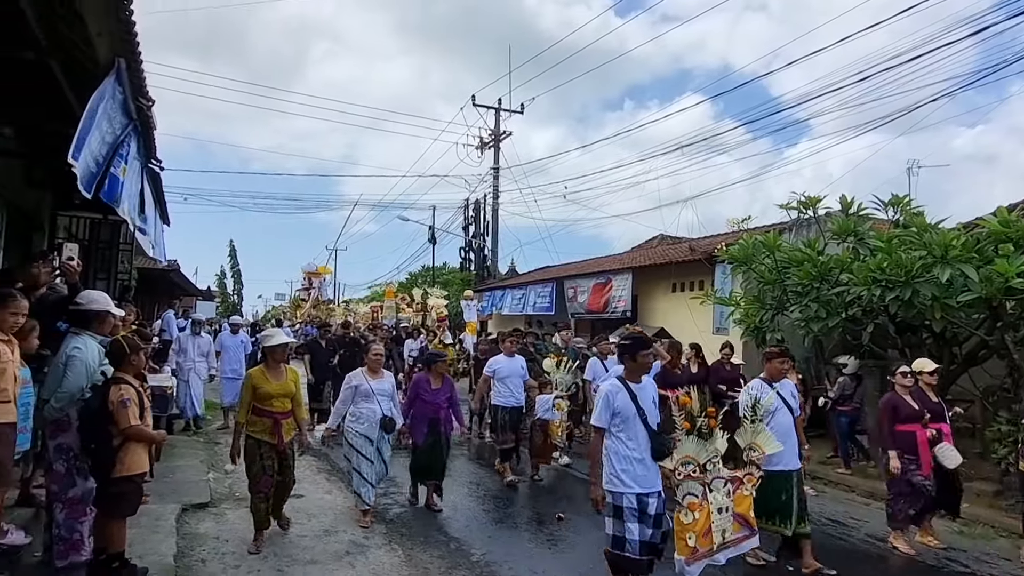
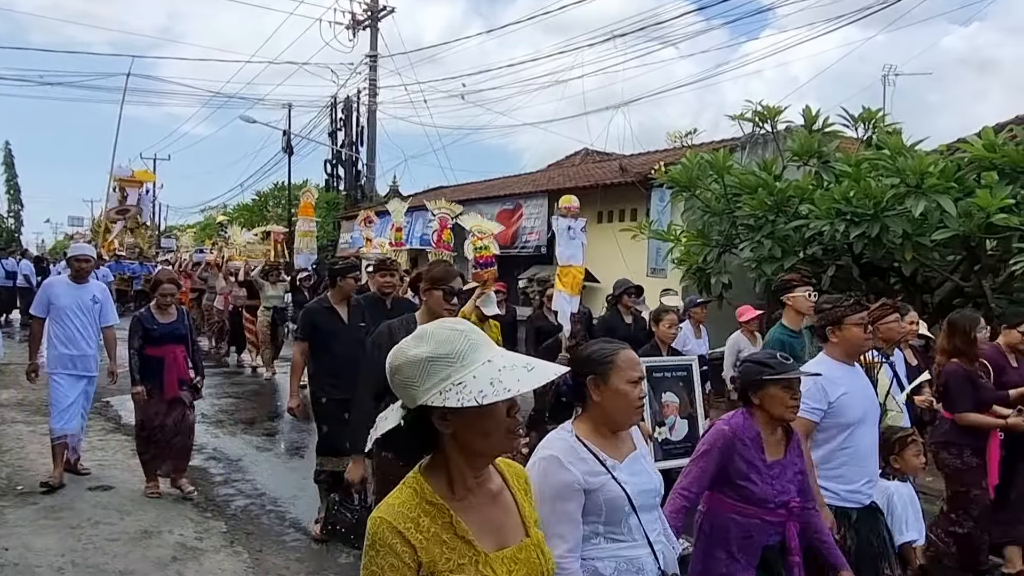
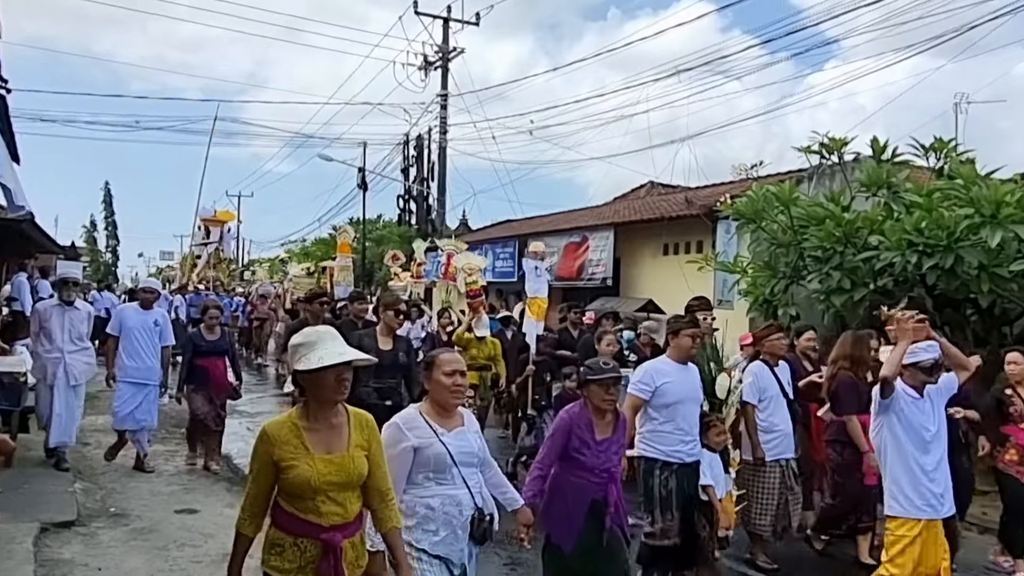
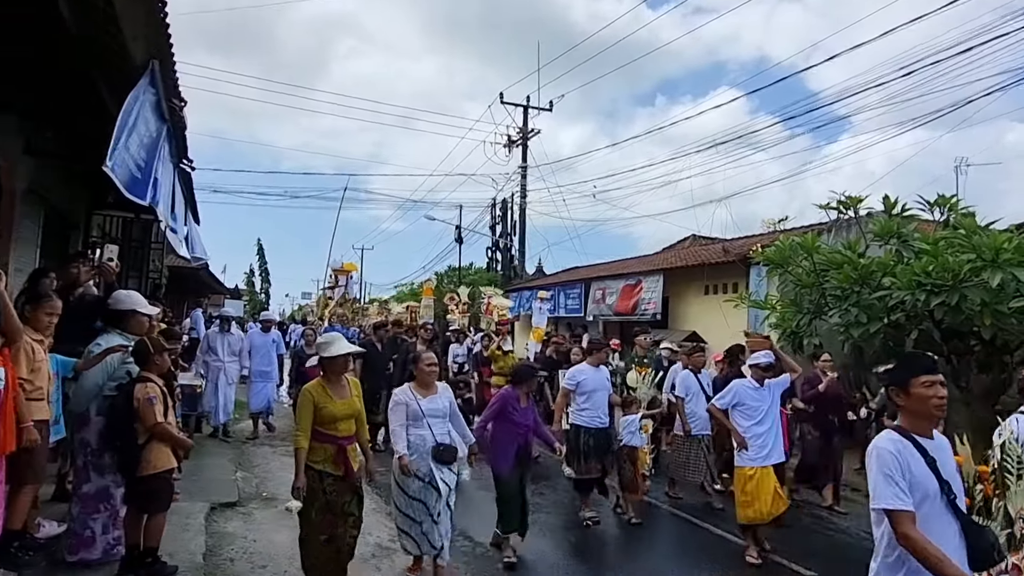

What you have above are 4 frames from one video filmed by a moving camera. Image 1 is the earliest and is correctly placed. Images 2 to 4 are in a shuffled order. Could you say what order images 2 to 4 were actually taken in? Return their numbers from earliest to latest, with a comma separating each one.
4, 3, 2
